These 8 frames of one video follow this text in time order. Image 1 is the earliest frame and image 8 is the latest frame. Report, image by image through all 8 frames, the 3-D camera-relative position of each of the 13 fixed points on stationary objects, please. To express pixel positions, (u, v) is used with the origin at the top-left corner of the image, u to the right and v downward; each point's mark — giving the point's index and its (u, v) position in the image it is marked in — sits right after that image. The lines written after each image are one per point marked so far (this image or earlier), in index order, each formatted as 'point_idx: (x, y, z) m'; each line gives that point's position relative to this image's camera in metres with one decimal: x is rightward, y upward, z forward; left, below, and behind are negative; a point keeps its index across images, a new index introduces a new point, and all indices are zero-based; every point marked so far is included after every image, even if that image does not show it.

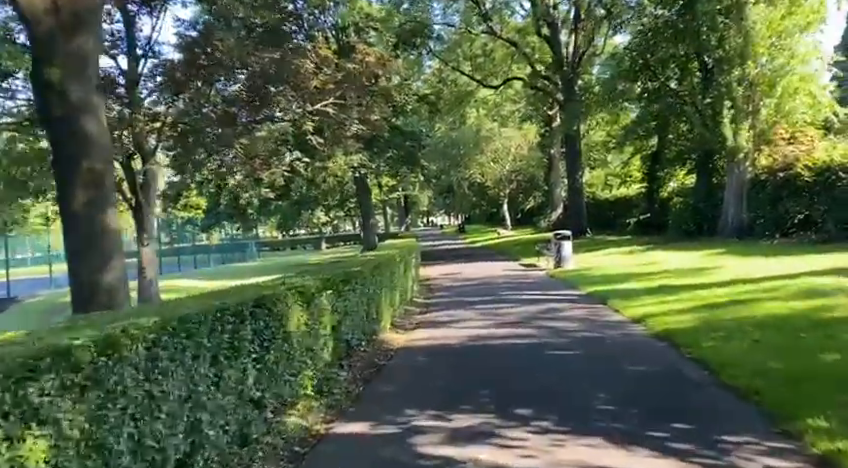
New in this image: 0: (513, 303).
0: (+1.7, -1.3, +14.0) m
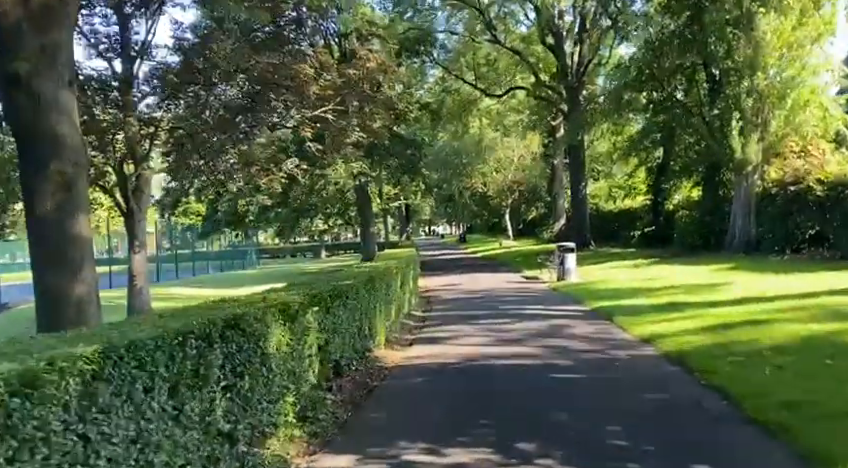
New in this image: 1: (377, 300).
0: (+1.6, -1.5, +13.4) m
1: (-0.6, -0.9, +9.7) m
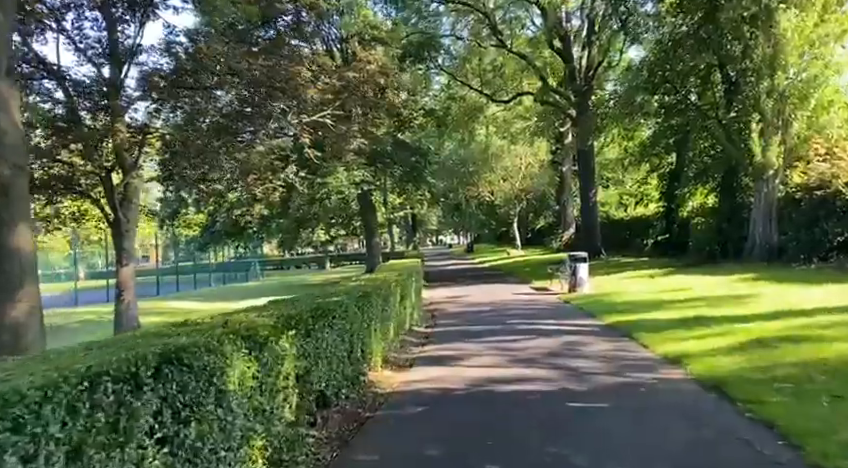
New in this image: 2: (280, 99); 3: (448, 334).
0: (+1.7, -1.7, +12.4) m
1: (-0.6, -1.0, +8.7) m
2: (-3.4, +3.2, +17.8) m
3: (+0.4, -1.8, +13.3) m
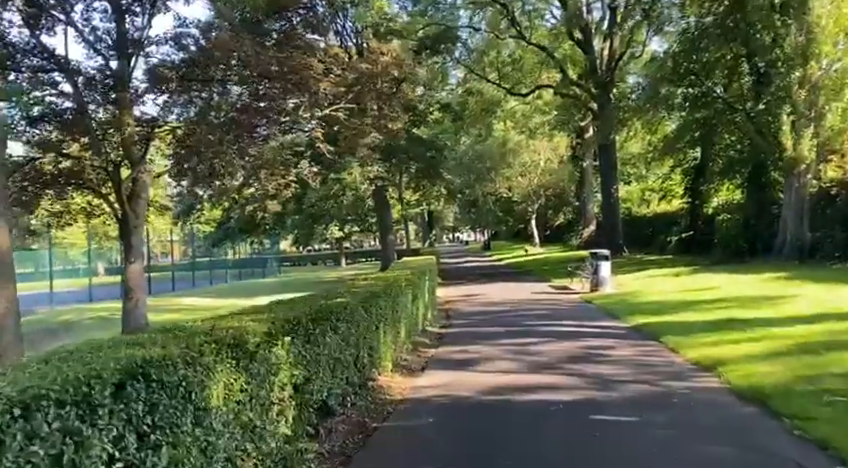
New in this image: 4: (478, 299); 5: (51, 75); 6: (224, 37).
0: (+1.9, -1.6, +11.8) m
1: (-0.5, -0.9, +8.1) m
2: (-3.0, +3.3, +17.3) m
3: (+0.7, -1.8, +12.7) m
4: (+1.4, -1.7, +19.6) m
5: (-7.7, +3.3, +15.3) m
6: (-4.4, +4.3, +16.1) m
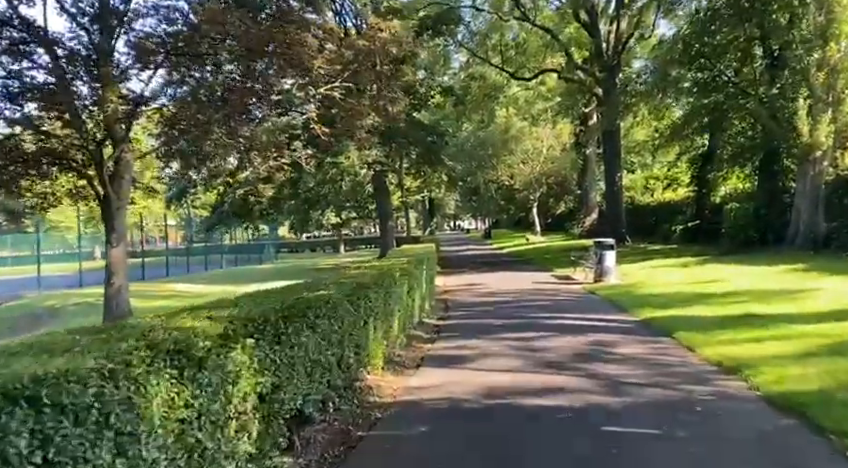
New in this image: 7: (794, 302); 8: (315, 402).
0: (+1.8, -1.5, +11.0) m
1: (-0.5, -0.8, +7.3) m
2: (-3.0, +3.6, +16.4) m
3: (+0.6, -1.5, +11.9) m
4: (+1.4, -1.4, +18.8) m
5: (-7.7, +3.7, +14.4) m
6: (-4.4, +4.7, +15.2) m
7: (+5.7, -1.0, +11.2) m
8: (-0.8, -1.3, +5.6) m
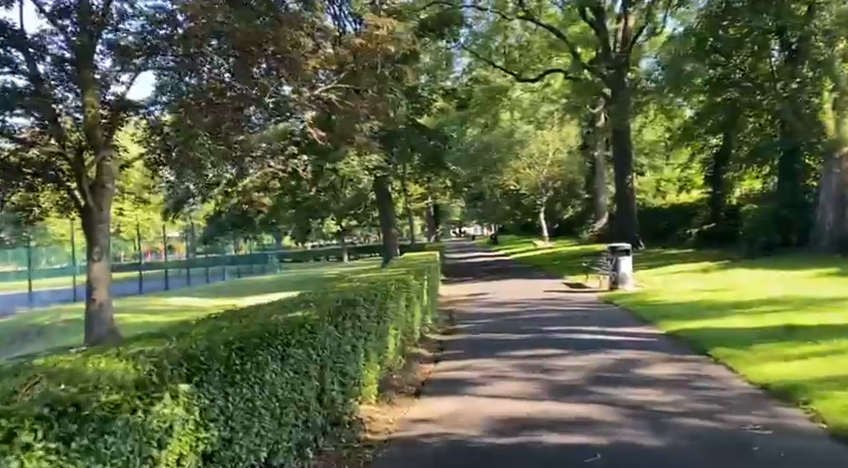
0: (+1.9, -1.5, +9.9) m
1: (-0.6, -0.9, +6.3) m
2: (-3.0, +3.4, +15.4) m
3: (+0.7, -1.6, +10.8) m
4: (+1.5, -1.6, +17.7) m
5: (-7.8, +3.4, +13.5) m
6: (-4.5, +4.5, +14.2) m
7: (+5.7, -1.0, +10.1) m
8: (-0.8, -1.3, +4.6) m
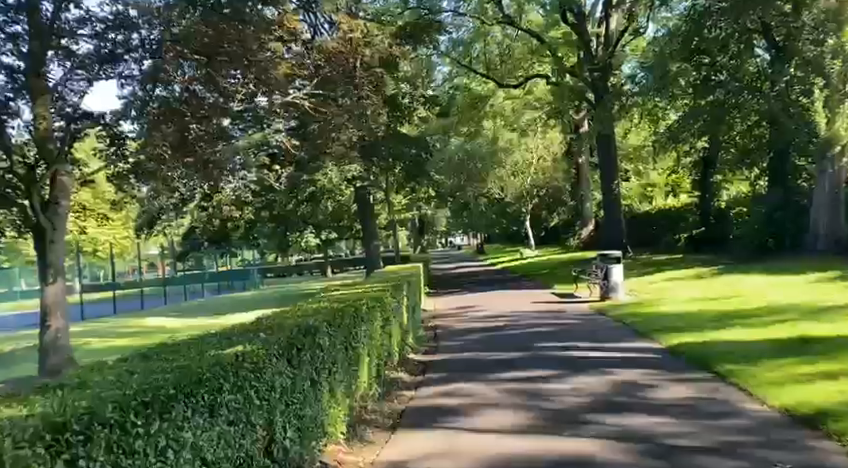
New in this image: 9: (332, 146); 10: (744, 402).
0: (+1.6, -1.6, +9.0) m
1: (-0.7, -1.0, +5.4) m
2: (-3.5, +3.1, +14.6) m
3: (+0.4, -1.8, +9.9) m
4: (+1.1, -1.8, +16.8) m
5: (-8.2, +3.0, +12.5) m
6: (-4.9, +4.1, +13.4) m
7: (+5.4, -1.1, +9.3) m
8: (-1.0, -1.4, +3.7) m
9: (-2.5, +2.4, +19.7) m
10: (+2.8, -1.5, +6.5) m
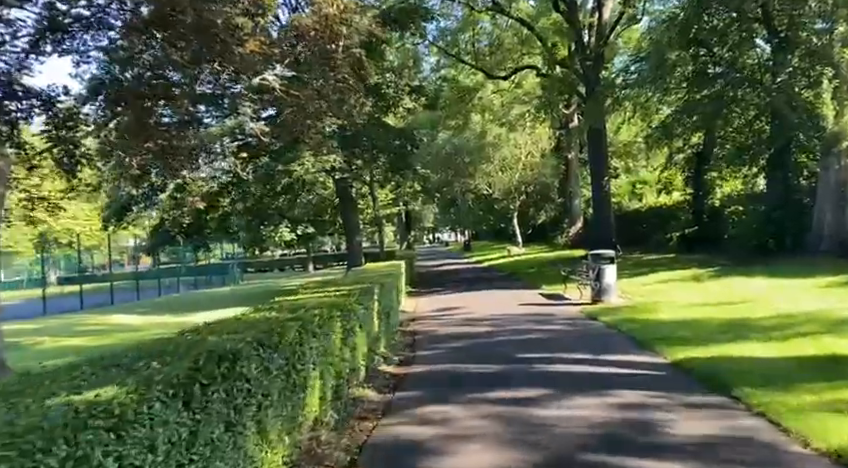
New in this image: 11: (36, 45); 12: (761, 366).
0: (+1.3, -1.6, +7.8) m
1: (-1.0, -0.9, +4.1) m
2: (-3.8, +3.2, +13.2) m
3: (+0.1, -1.7, +8.7) m
4: (+0.6, -1.7, +15.6) m
5: (-8.5, +3.2, +11.1) m
6: (-5.3, +4.3, +12.0) m
7: (+5.1, -1.1, +8.1) m
8: (-1.2, -1.4, +2.4) m
9: (-3.0, +2.6, +18.4) m
10: (+2.5, -1.5, +5.3) m
11: (-6.8, +3.3, +12.7) m
12: (+3.4, -1.4, +7.5) m
